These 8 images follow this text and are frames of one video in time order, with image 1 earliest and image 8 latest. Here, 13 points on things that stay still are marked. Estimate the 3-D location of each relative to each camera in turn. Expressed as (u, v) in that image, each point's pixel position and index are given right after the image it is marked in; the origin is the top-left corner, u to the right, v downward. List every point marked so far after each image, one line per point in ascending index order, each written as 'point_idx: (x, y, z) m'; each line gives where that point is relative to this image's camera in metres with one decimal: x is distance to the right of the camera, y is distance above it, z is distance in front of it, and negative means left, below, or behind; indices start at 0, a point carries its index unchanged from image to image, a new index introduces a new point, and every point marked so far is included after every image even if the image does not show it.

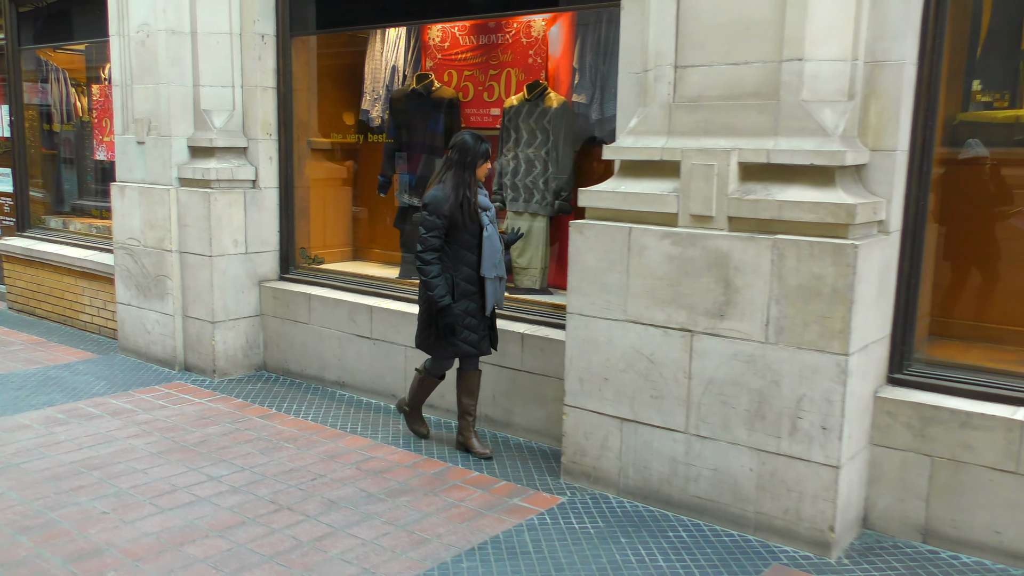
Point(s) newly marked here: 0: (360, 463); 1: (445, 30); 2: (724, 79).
0: (-0.9, -1.0, +5.2) m
1: (-0.4, +1.9, +6.4) m
2: (+1.0, +1.0, +4.3) m
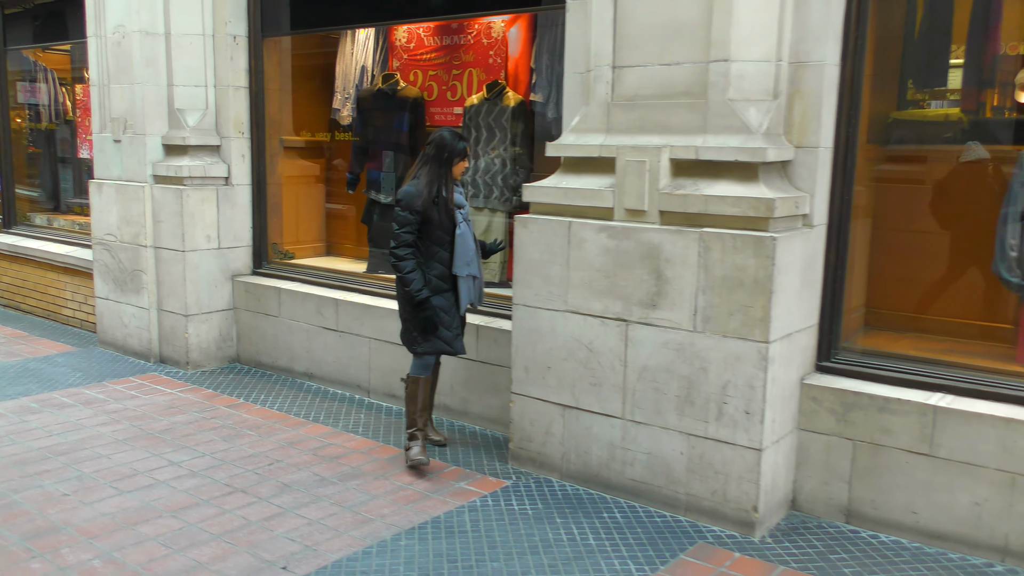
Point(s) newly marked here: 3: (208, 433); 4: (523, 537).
0: (-1.2, -1.0, +5.4) m
1: (-0.7, +1.9, +6.6) m
2: (+0.7, +1.0, +4.4) m
3: (-1.9, -0.9, +5.7) m
4: (+0.1, -1.2, +4.2) m
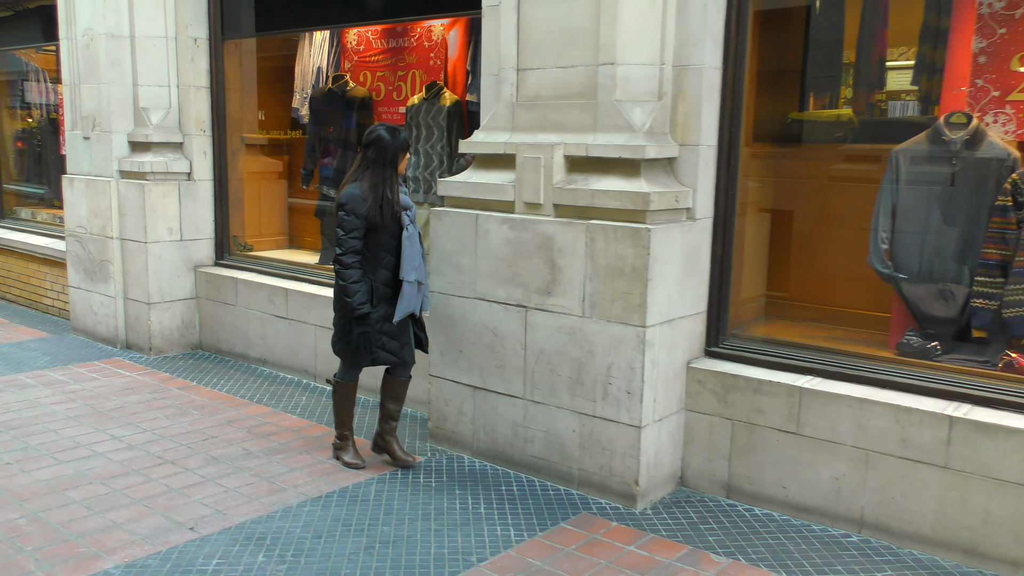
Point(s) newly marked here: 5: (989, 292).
0: (-1.7, -0.9, +5.7) m
1: (-1.1, +2.0, +6.9) m
2: (+0.2, +1.1, +4.7) m
3: (-2.4, -0.8, +6.1) m
4: (-0.5, -1.1, +4.5) m
5: (+2.3, 0.0, +4.4) m
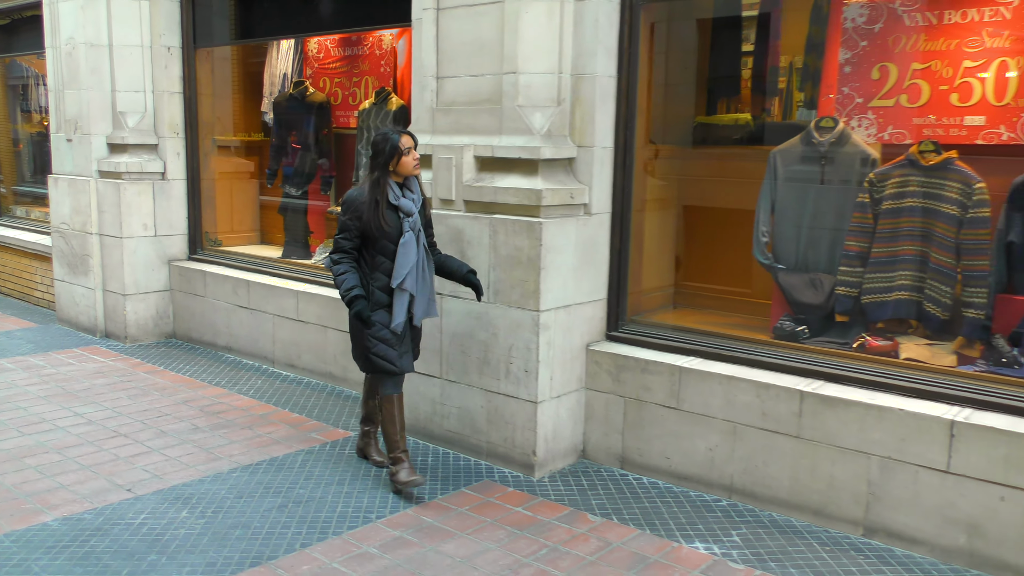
0: (-2.1, -0.8, +6.2) m
1: (-1.6, +2.0, +7.4) m
2: (-0.3, +1.2, +5.2) m
3: (-2.9, -0.8, +6.6) m
4: (-1.0, -1.0, +5.0) m
5: (+1.8, 0.0, +4.8) m
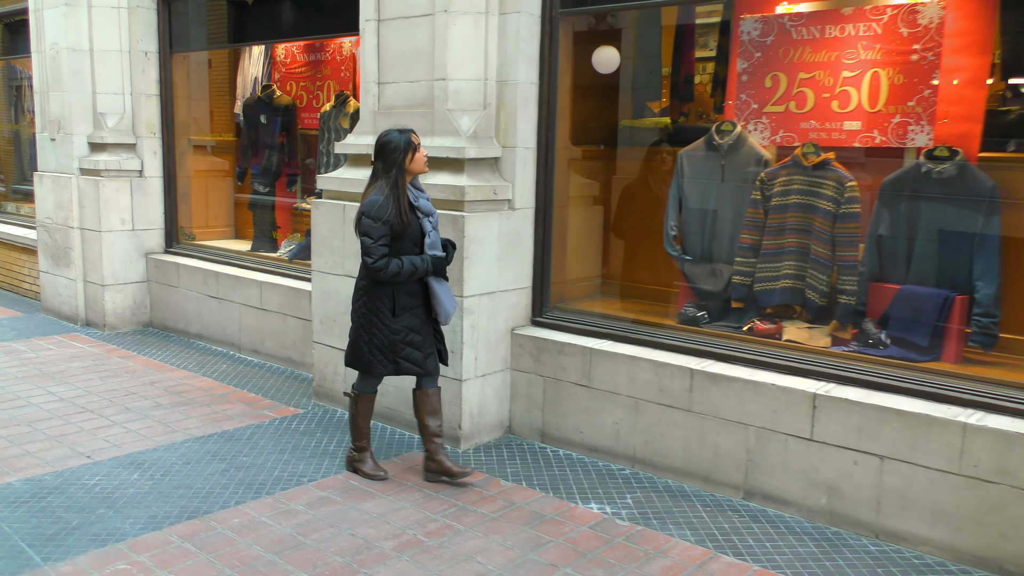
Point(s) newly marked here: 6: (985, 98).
0: (-2.6, -0.7, +6.7) m
1: (-2.0, +2.1, +7.9) m
2: (-0.7, +1.2, +5.7) m
3: (-3.3, -0.7, +7.1) m
4: (-1.4, -1.0, +5.5) m
5: (+1.4, +0.1, +5.2) m
6: (+2.4, +0.9, +4.4) m
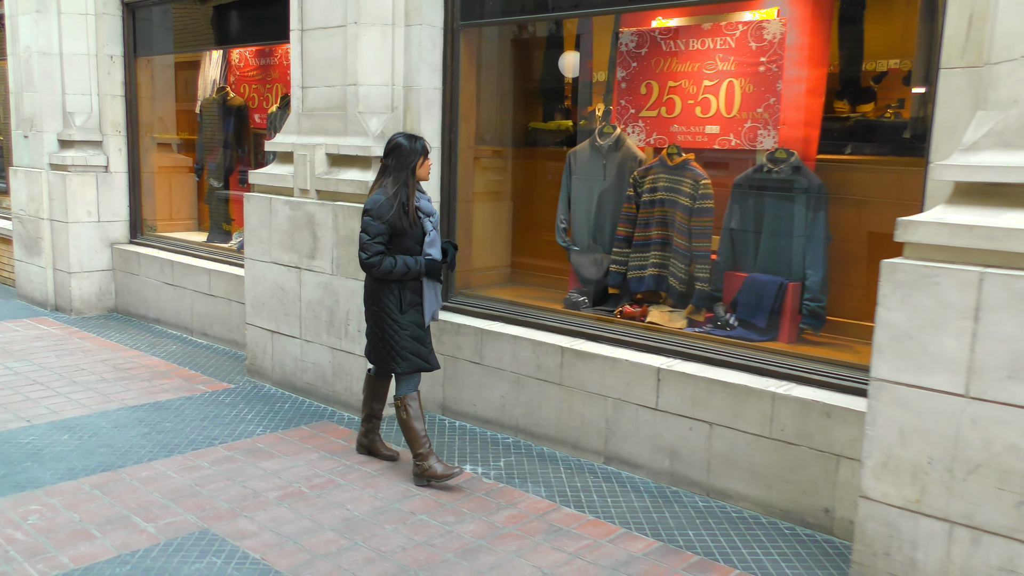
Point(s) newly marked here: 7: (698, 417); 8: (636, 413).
0: (-3.2, -0.6, +7.3) m
1: (-2.6, +2.2, +8.5) m
2: (-1.3, +1.3, +6.3) m
3: (-4.0, -0.6, +7.7) m
4: (-2.1, -0.8, +6.0) m
5: (+0.7, +0.2, +5.8) m
6: (+1.7, +1.0, +4.9) m
7: (+1.0, -0.7, +4.7) m
8: (+0.7, -0.7, +5.0) m
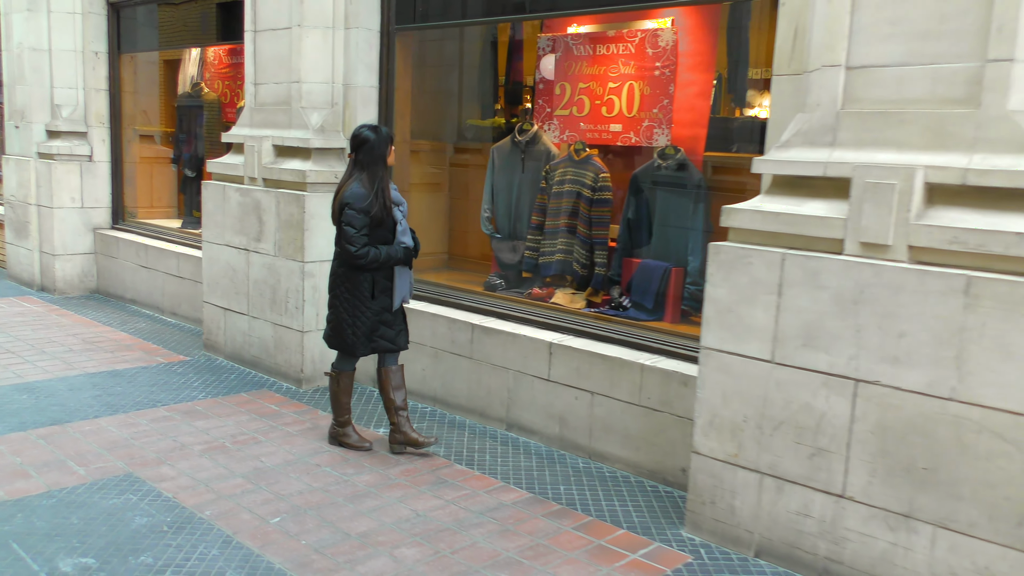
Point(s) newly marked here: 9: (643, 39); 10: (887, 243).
0: (-3.8, -0.4, +7.9) m
1: (-3.0, +2.4, +9.1) m
2: (-1.8, +1.5, +6.8) m
3: (-4.5, -0.4, +8.3) m
4: (-2.6, -0.7, +6.6) m
5: (+0.2, +0.3, +6.3) m
6: (+1.2, +1.1, +5.4) m
7: (+0.4, -0.6, +5.2) m
8: (+0.1, -0.6, +5.5) m
9: (+0.8, +1.6, +5.7) m
10: (+1.5, +0.2, +3.5) m
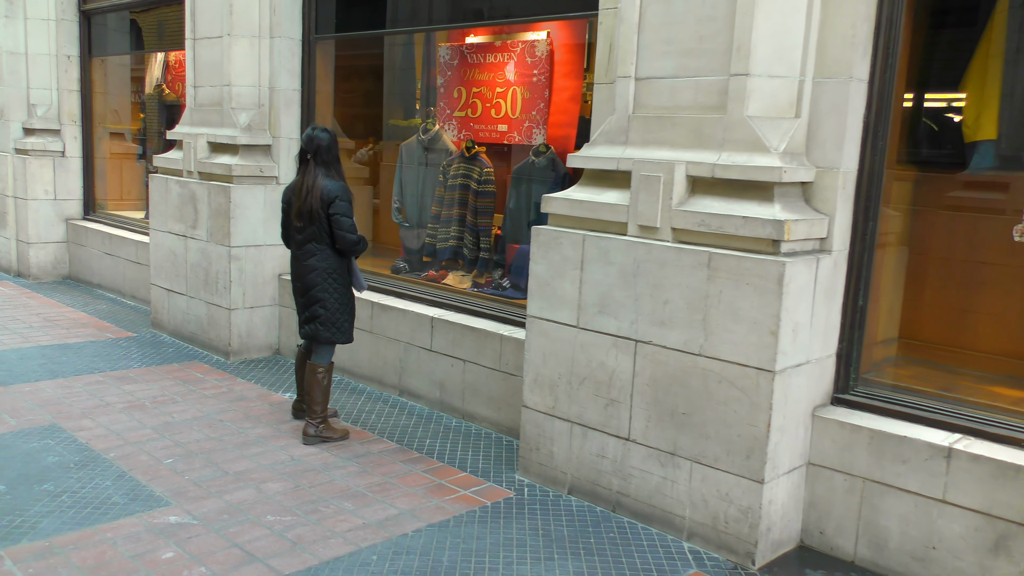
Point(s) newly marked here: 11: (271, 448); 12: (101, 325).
0: (-4.5, -0.3, +8.7) m
1: (-3.8, +2.6, +9.8) m
2: (-2.6, +1.6, +7.6) m
3: (-5.2, -0.2, +9.0) m
4: (-3.4, -0.5, +7.4) m
5: (-0.6, +0.4, +7.0) m
6: (+0.4, +1.2, +6.1) m
7: (-0.4, -0.5, +6.0) m
8: (-0.7, -0.5, +6.2) m
9: (+0.1, +1.7, +6.4) m
10: (+0.7, +0.3, +4.2) m
11: (-1.4, -1.0, +5.3) m
12: (-3.8, -0.4, +8.3) m
